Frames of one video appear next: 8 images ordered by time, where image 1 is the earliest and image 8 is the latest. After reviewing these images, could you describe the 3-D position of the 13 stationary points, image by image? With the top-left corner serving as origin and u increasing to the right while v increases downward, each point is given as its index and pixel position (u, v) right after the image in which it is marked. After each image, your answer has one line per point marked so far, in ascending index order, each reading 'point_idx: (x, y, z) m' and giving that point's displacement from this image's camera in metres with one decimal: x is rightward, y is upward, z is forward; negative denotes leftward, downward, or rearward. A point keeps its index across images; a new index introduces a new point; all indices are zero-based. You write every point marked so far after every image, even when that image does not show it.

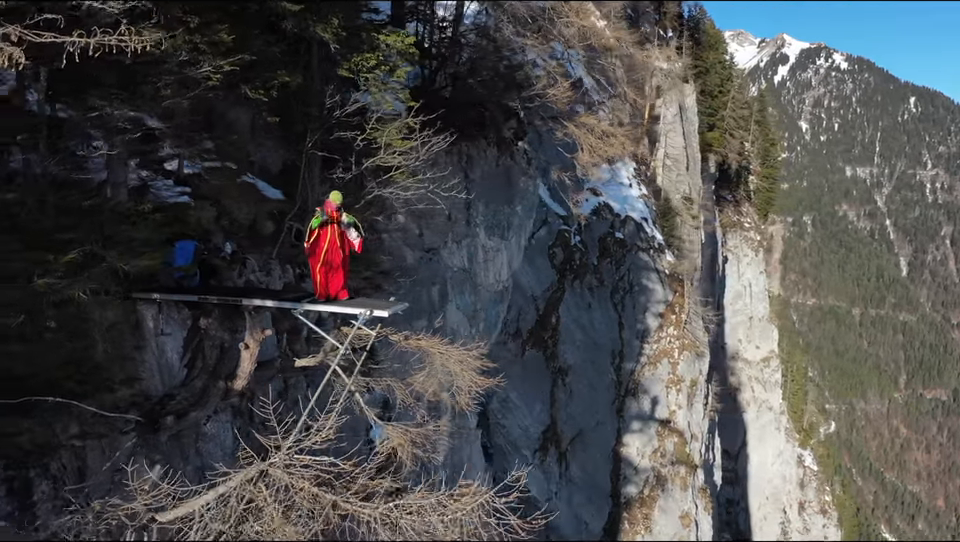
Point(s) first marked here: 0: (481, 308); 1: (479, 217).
0: (0.0, -0.7, +15.4) m
1: (-0.1, +1.0, +15.0) m
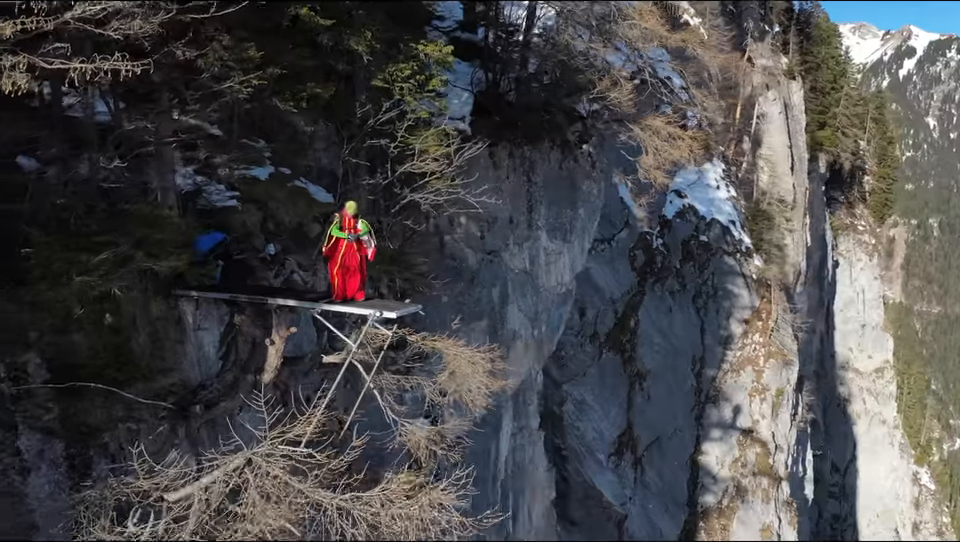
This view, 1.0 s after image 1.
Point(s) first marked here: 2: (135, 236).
0: (+1.2, -0.8, +15.5) m
1: (+1.1, +1.0, +15.1) m
2: (-2.8, +0.3, +6.5) m
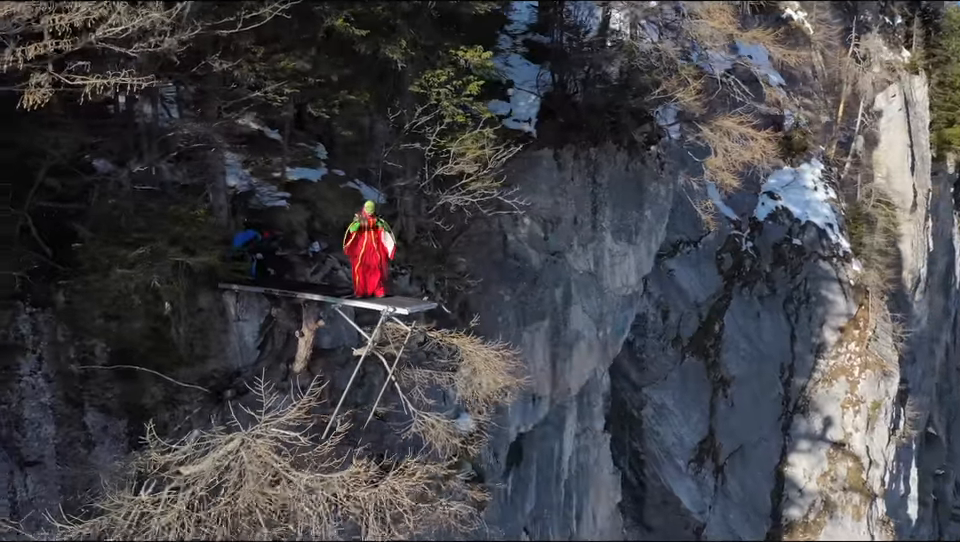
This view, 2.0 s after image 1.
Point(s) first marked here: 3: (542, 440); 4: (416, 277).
0: (+2.5, -0.8, +15.5) m
1: (+2.4, +0.9, +15.1) m
2: (-2.7, +0.3, +7.1) m
3: (+1.2, -3.4, +15.8) m
4: (-0.9, -0.1, +10.6) m
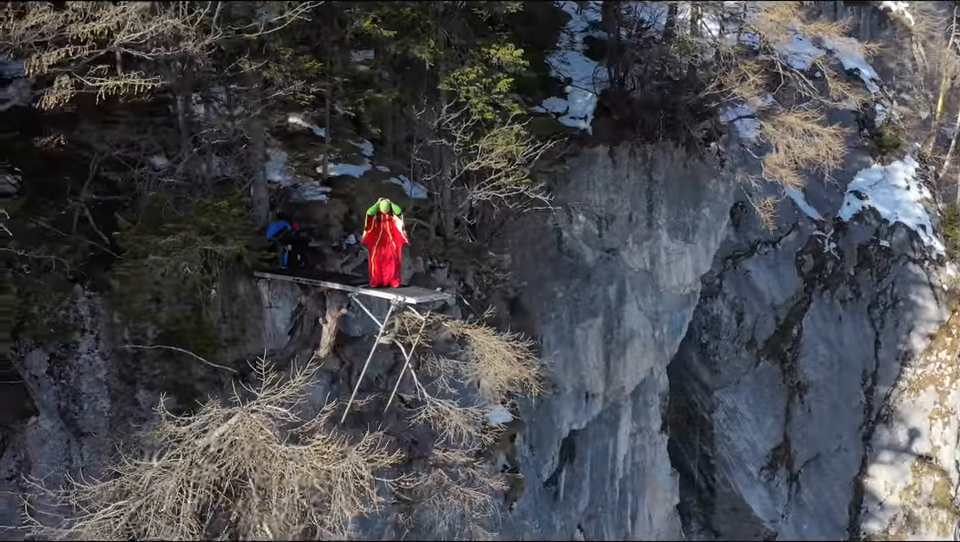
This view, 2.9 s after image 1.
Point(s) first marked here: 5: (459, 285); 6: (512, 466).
0: (+3.6, -0.8, +15.3) m
1: (+3.4, +1.0, +14.9) m
2: (-2.6, +0.4, +7.6) m
3: (+2.3, -3.3, +15.8) m
4: (-0.4, 0.0, +10.9) m
5: (-0.3, -0.2, +11.1) m
6: (+0.4, -2.7, +10.9) m
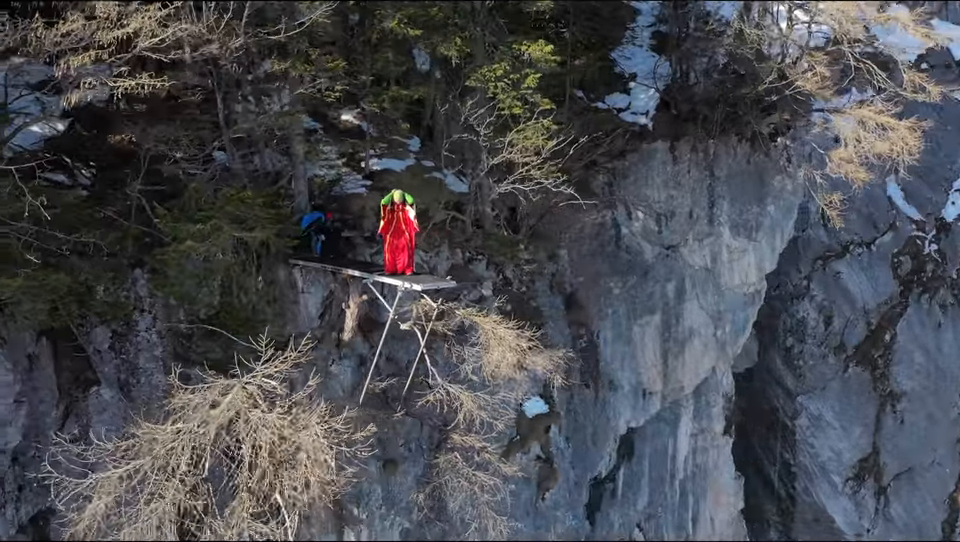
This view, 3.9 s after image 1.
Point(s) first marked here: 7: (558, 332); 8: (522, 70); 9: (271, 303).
0: (+4.7, -0.7, +15.0) m
1: (+4.5, +1.0, +14.6) m
2: (-2.6, +0.6, +8.2) m
3: (+3.4, -3.3, +15.7) m
4: (+0.2, +0.1, +11.2) m
5: (+0.2, -0.1, +11.3) m
6: (+0.9, -2.6, +11.1) m
7: (+1.4, -1.1, +14.4) m
8: (+0.5, +2.4, +9.4) m
9: (-2.5, -0.4, +9.4) m
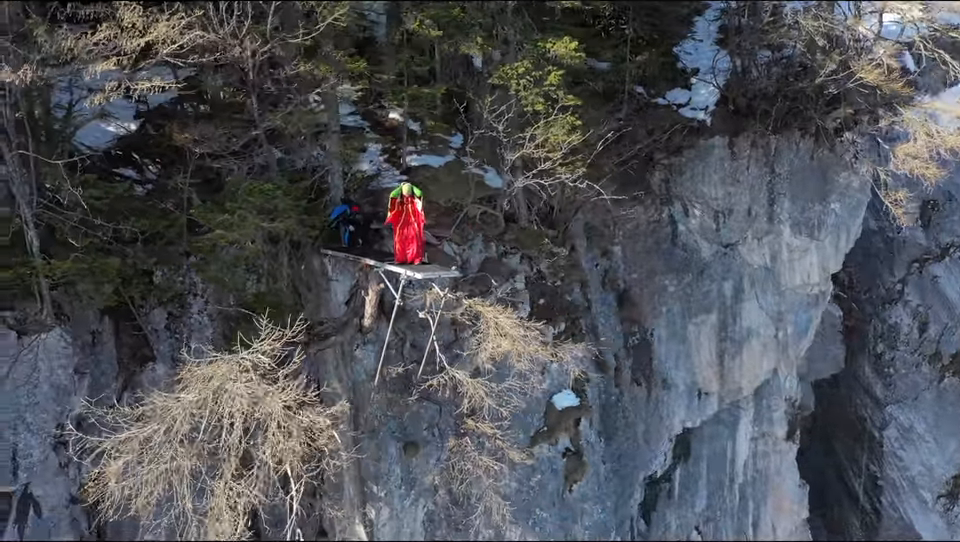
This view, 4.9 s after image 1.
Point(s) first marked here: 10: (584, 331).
0: (+5.7, -0.7, +14.5) m
1: (+5.4, +1.0, +14.2) m
2: (-2.5, +0.7, +8.9) m
3: (+4.5, -3.2, +15.4) m
4: (+0.6, +0.2, +11.4) m
5: (+0.7, 0.0, +11.5) m
6: (+1.3, -2.5, +11.2) m
7: (+2.3, -1.0, +14.4) m
8: (+0.8, +2.5, +9.6) m
9: (-2.2, -0.2, +10.0) m
10: (+1.5, -0.9, +11.8) m
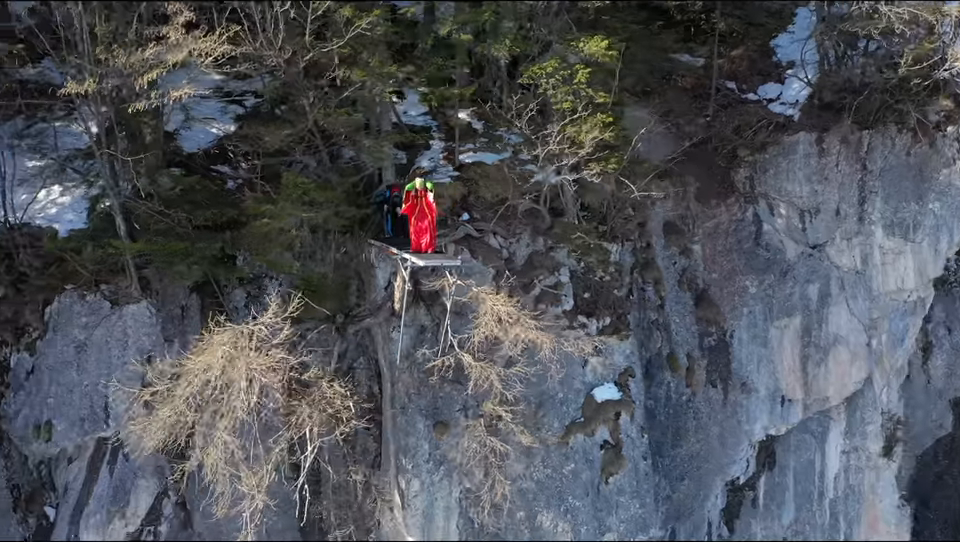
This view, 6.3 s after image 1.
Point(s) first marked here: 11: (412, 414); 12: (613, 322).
0: (+6.9, -0.8, +13.6) m
1: (+6.7, +1.0, +13.3) m
2: (-2.2, +0.9, +9.9) m
3: (+5.9, -3.3, +14.7) m
4: (+1.3, +0.3, +11.7) m
5: (+1.5, +0.1, +11.8) m
6: (+1.9, -2.4, +11.3) m
7: (+3.6, -1.0, +14.2) m
8: (+1.2, +2.6, +9.9) m
9: (-1.8, -0.1, +11.0) m
10: (+2.2, -0.8, +11.9) m
11: (-0.9, -1.9, +10.7) m
12: (+2.0, -0.8, +11.8) m
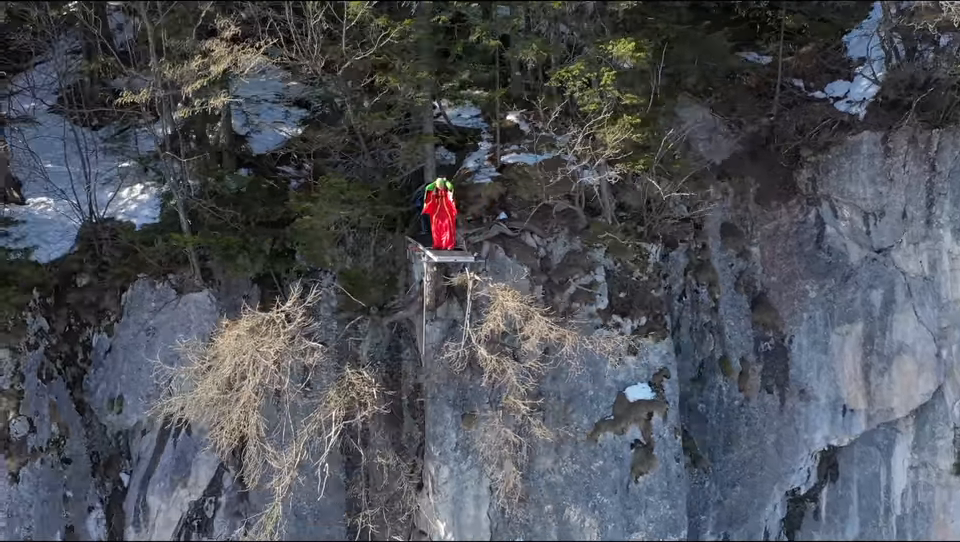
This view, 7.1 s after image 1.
0: (+7.7, -0.9, +12.9) m
1: (+7.4, +0.8, +12.6) m
2: (-1.9, +1.0, +10.6) m
3: (+6.8, -3.4, +14.1) m
4: (+1.9, +0.3, +11.8) m
5: (+2.0, +0.1, +11.9) m
6: (+2.4, -2.4, +11.4) m
7: (+4.5, -1.1, +14.0) m
8: (+1.5, +2.6, +10.1) m
9: (-1.3, 0.0, +11.6) m
10: (+2.8, -0.8, +11.8) m
11: (-0.5, -1.9, +11.1) m
12: (+2.5, -0.8, +11.8) m
